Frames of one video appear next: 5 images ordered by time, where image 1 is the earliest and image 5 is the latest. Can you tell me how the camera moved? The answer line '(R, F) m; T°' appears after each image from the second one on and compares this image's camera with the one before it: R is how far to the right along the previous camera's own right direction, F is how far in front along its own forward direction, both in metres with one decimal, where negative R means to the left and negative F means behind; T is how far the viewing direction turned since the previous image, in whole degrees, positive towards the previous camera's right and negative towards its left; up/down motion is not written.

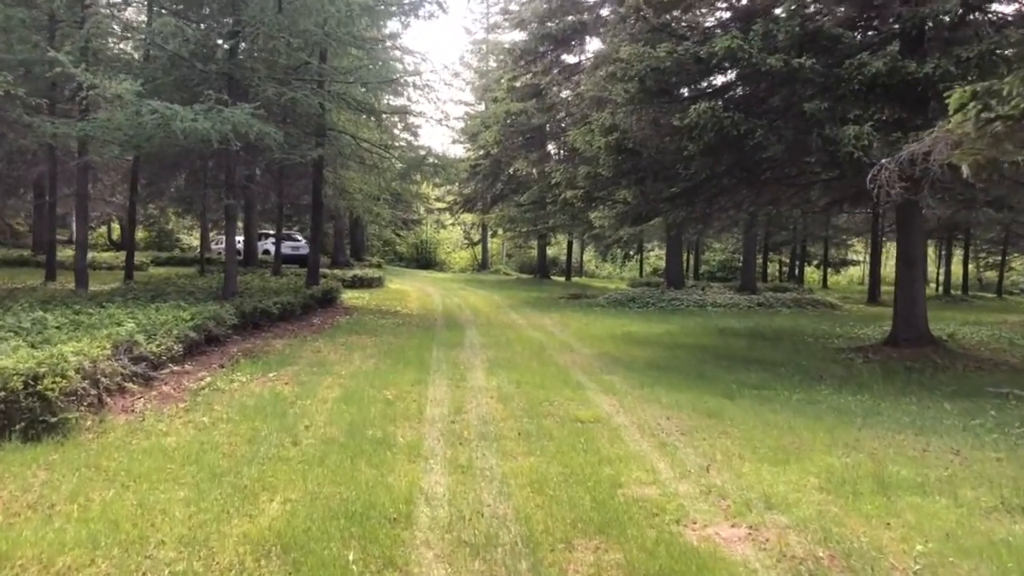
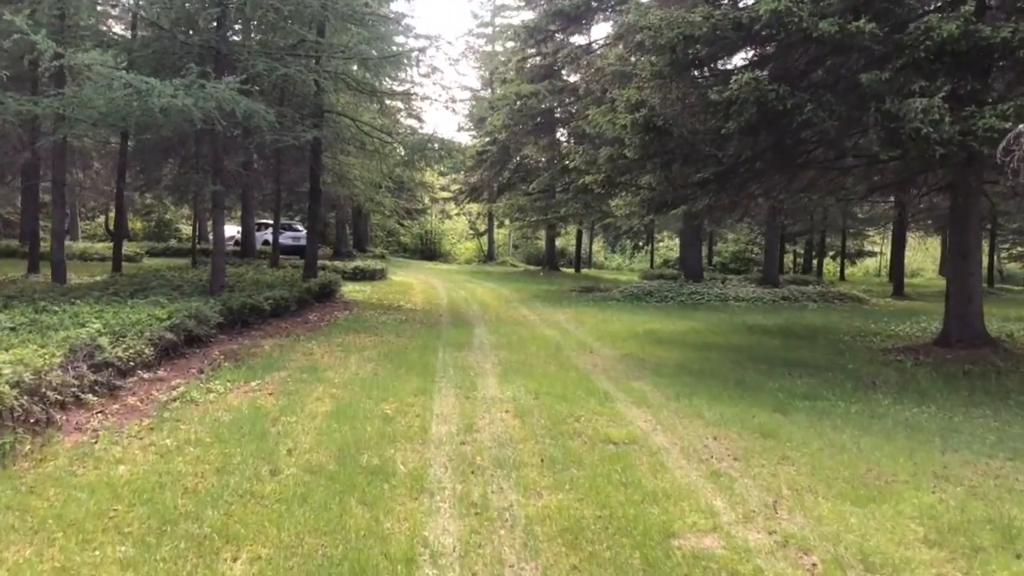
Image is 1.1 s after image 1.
(-0.1, +1.1) m; 0°
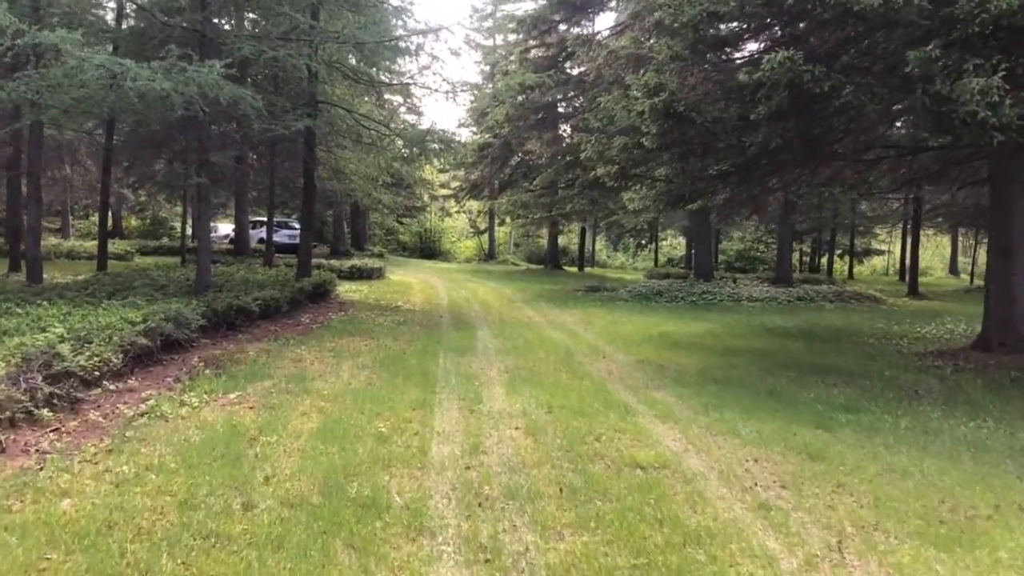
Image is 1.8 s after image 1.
(-0.1, +0.8) m; 0°
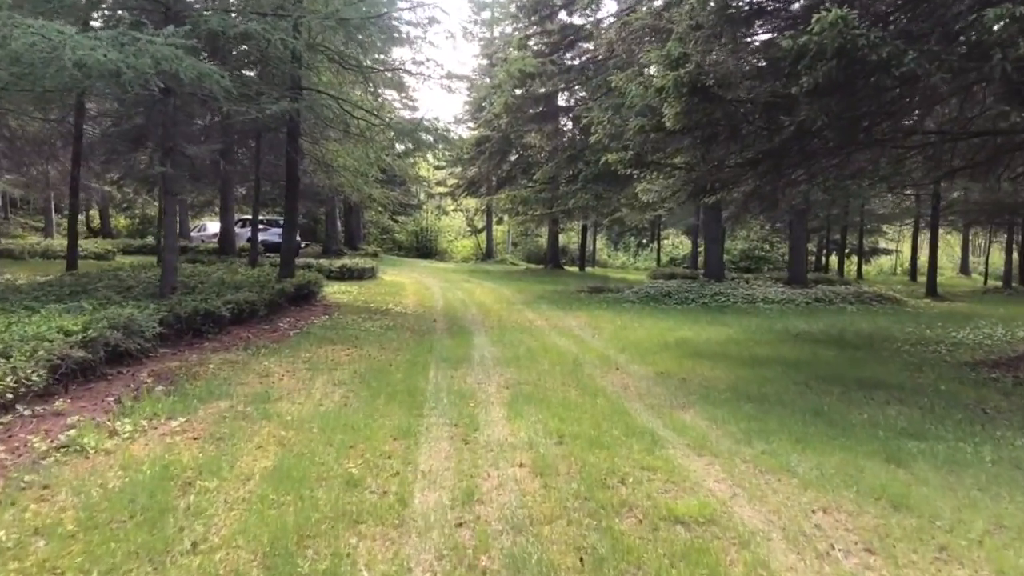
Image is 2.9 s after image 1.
(0.0, +1.1) m; 0°
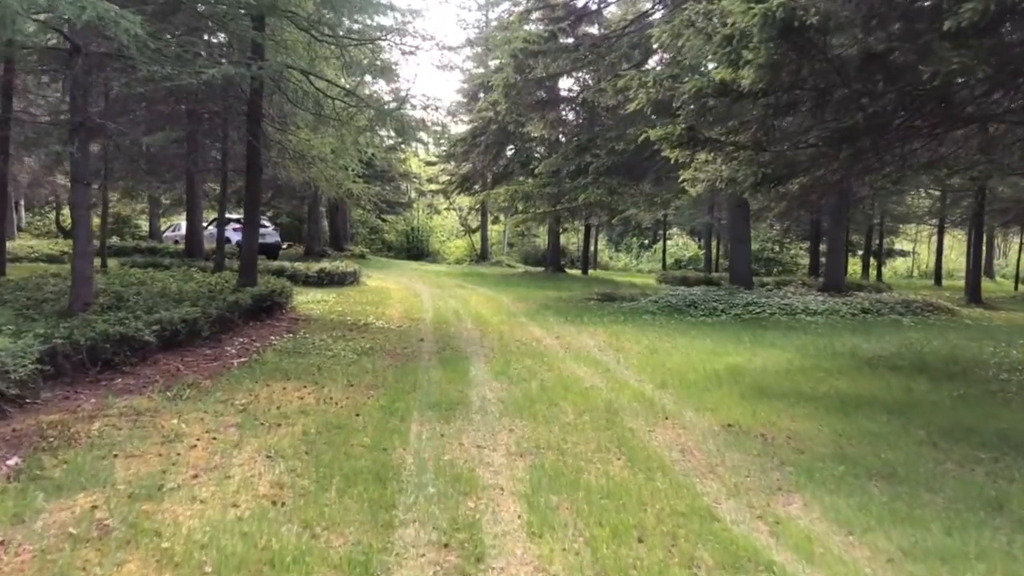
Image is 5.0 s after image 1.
(-0.1, +2.2) m; 0°
